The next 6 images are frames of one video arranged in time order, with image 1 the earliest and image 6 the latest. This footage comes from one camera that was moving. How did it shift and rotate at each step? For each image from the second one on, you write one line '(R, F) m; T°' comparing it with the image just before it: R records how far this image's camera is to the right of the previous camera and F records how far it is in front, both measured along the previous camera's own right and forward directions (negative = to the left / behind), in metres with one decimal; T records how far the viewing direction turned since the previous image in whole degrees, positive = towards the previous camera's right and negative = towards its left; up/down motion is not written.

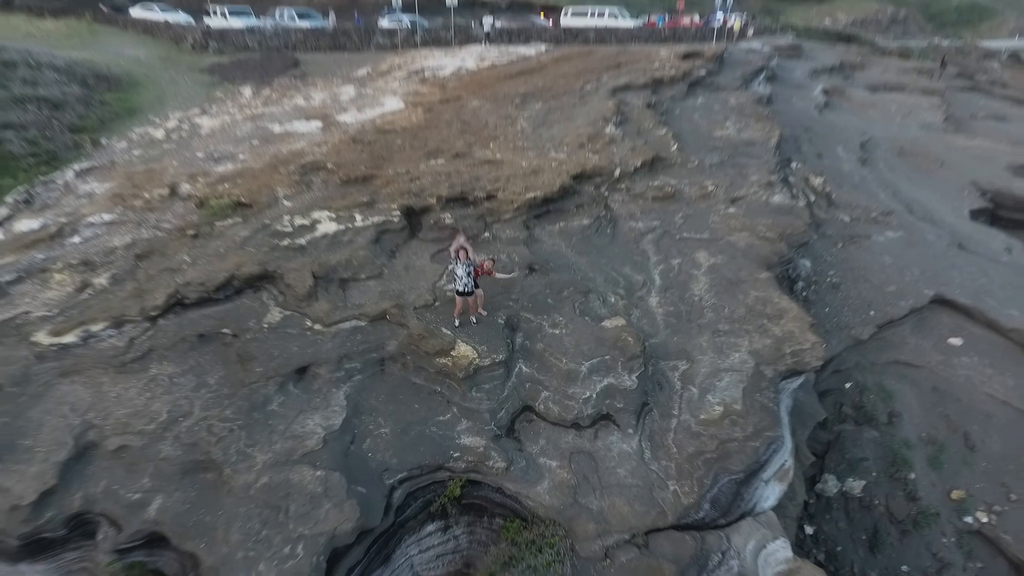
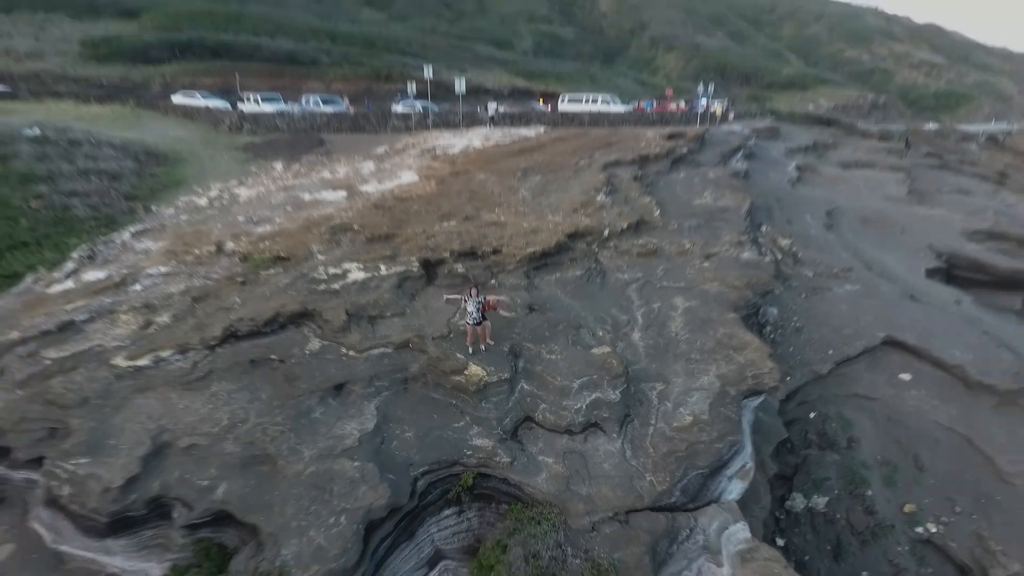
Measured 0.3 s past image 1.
(0.0, -0.6) m; 0°
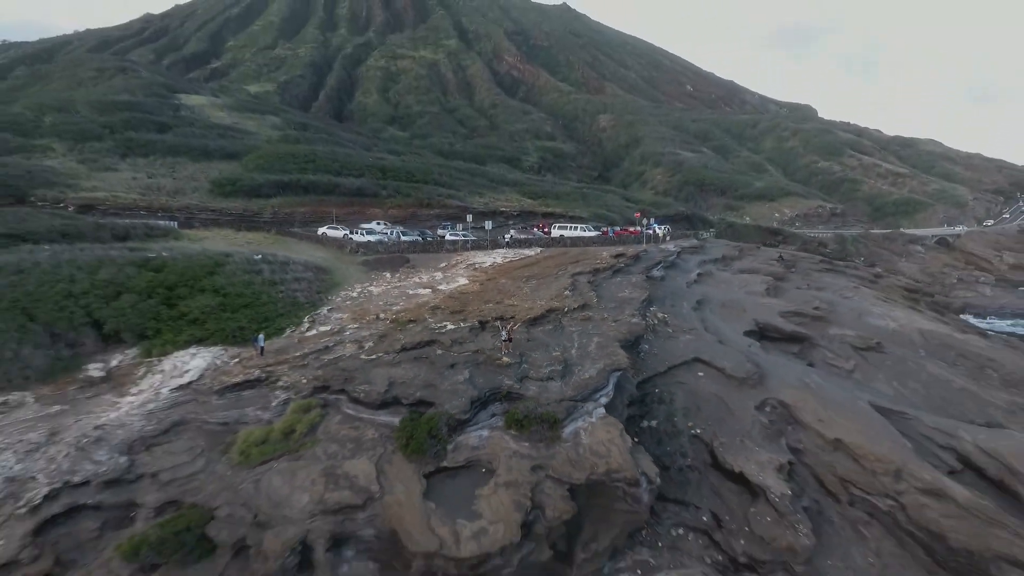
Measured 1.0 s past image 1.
(0.0, -5.6) m; -1°
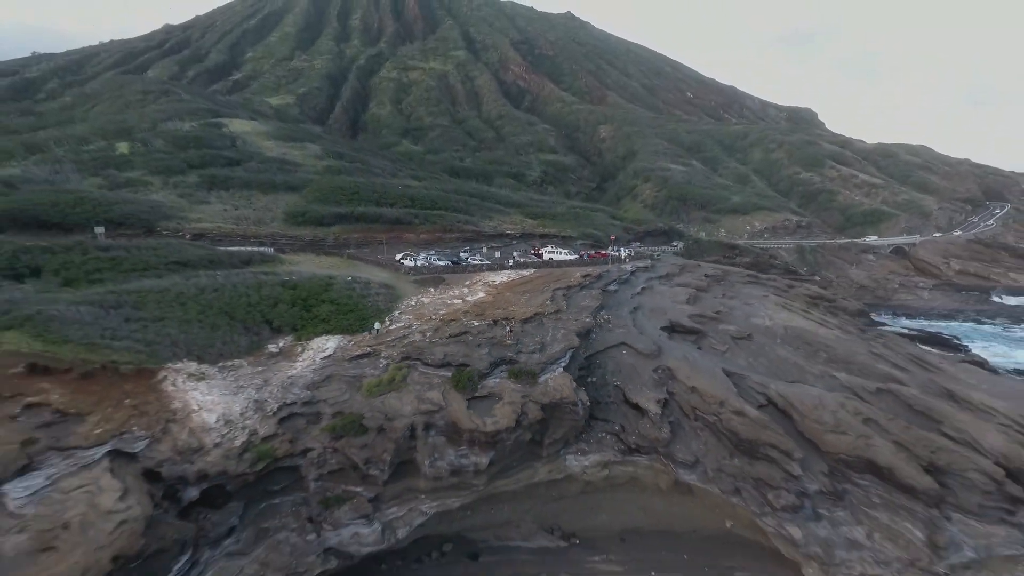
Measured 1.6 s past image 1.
(+0.2, -7.0) m; -1°
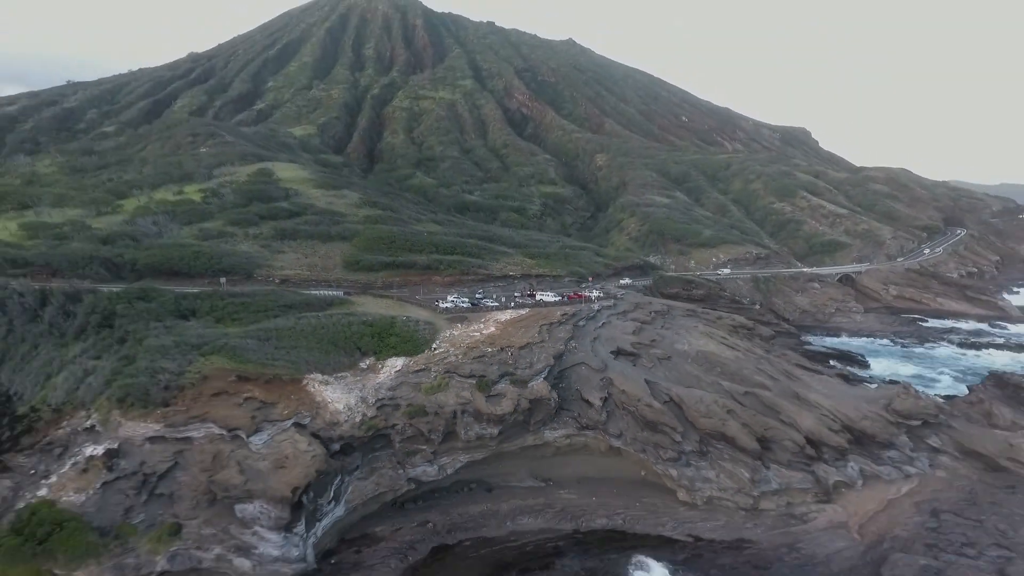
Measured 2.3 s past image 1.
(+0.2, -10.0) m; 0°
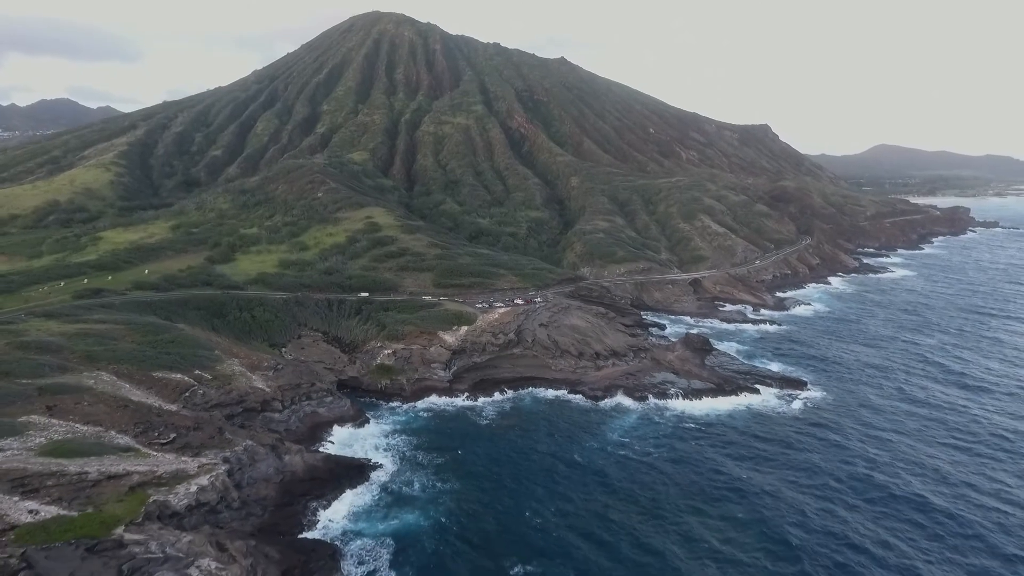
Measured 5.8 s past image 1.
(+1.5, -53.4) m; 0°
